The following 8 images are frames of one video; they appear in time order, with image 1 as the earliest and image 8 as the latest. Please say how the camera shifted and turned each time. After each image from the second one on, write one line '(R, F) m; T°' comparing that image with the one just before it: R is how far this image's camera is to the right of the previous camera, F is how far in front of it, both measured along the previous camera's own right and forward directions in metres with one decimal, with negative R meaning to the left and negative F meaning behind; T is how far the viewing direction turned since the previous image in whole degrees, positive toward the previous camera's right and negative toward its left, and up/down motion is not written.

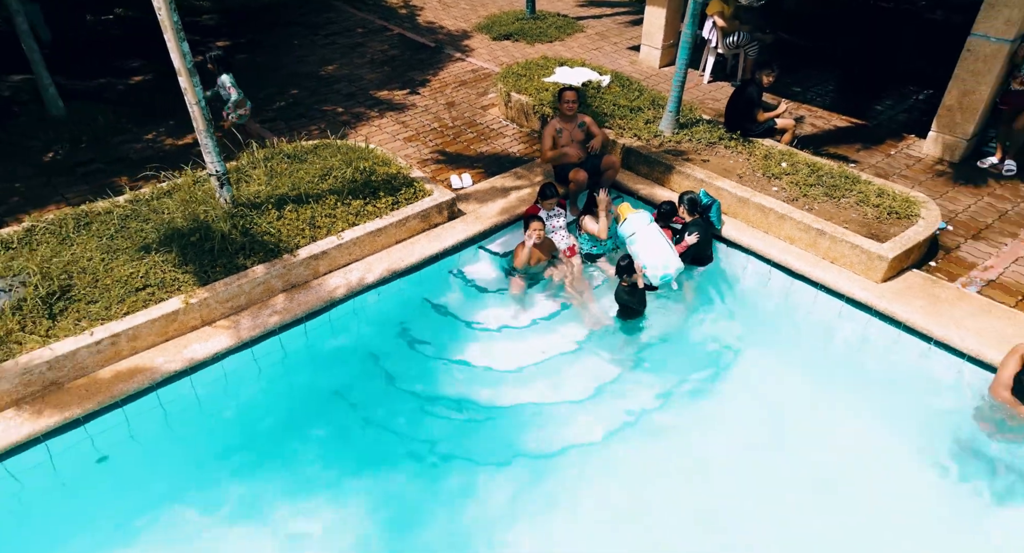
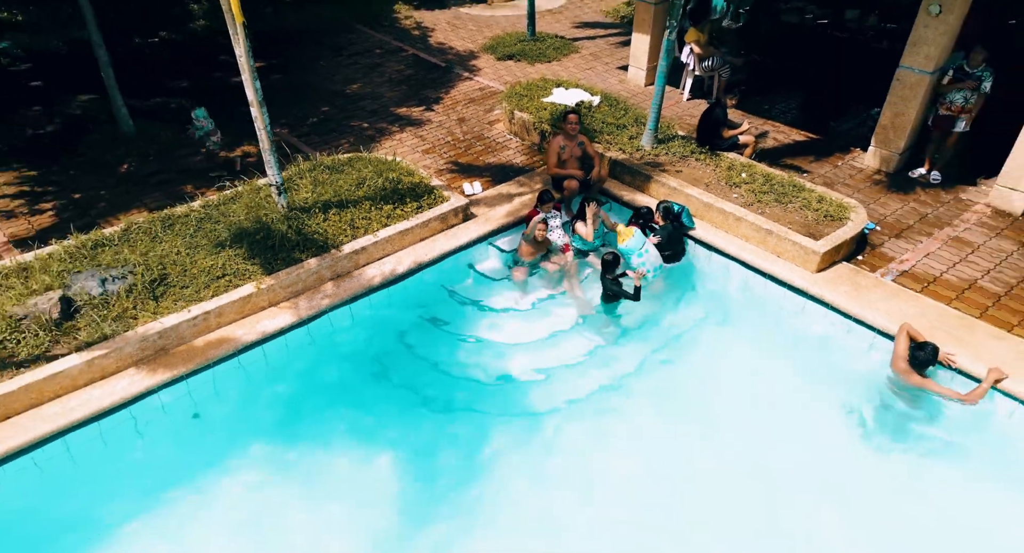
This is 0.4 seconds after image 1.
(-0.1, -1.4) m; 0°
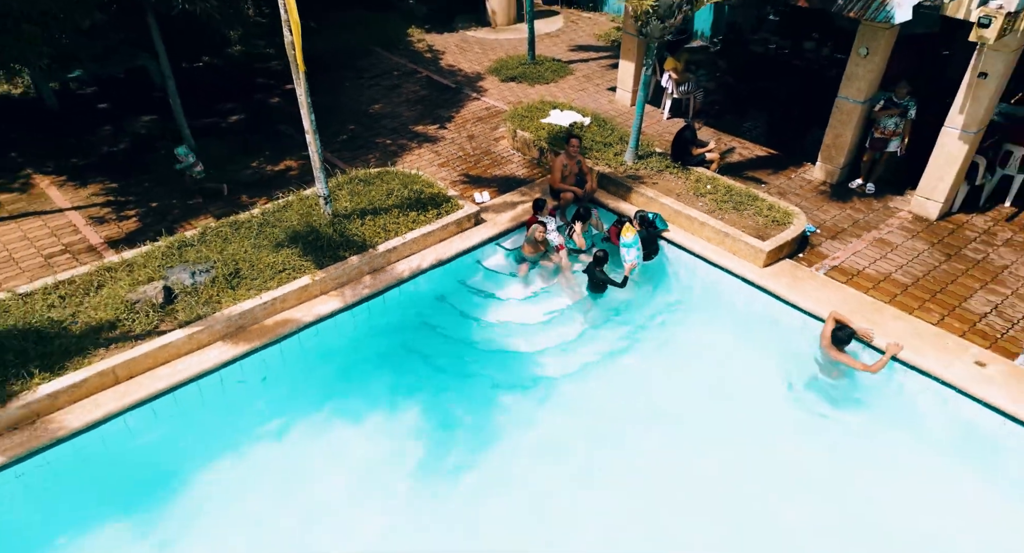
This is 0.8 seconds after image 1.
(-0.1, -1.8) m; 0°
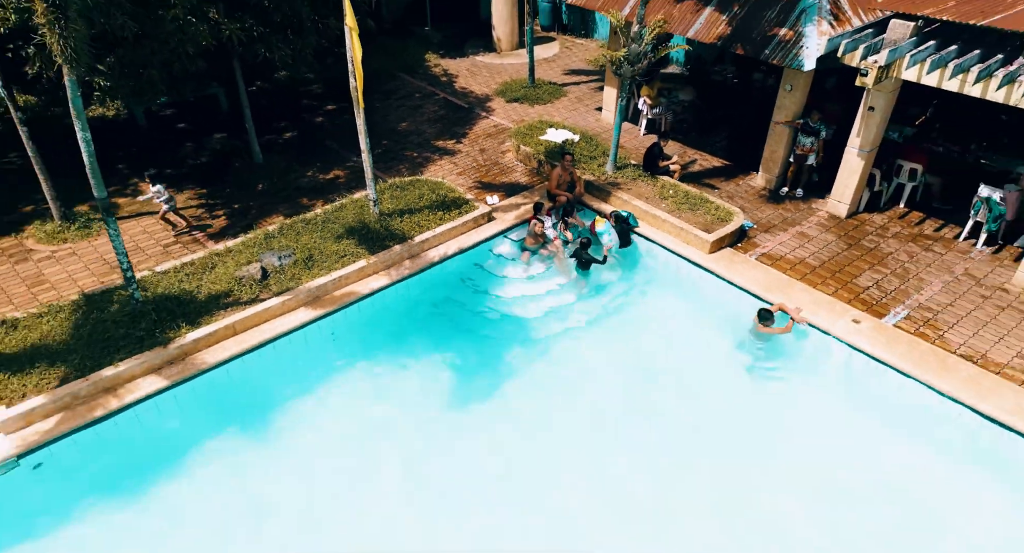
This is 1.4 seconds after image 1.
(-0.1, -2.9) m; 0°
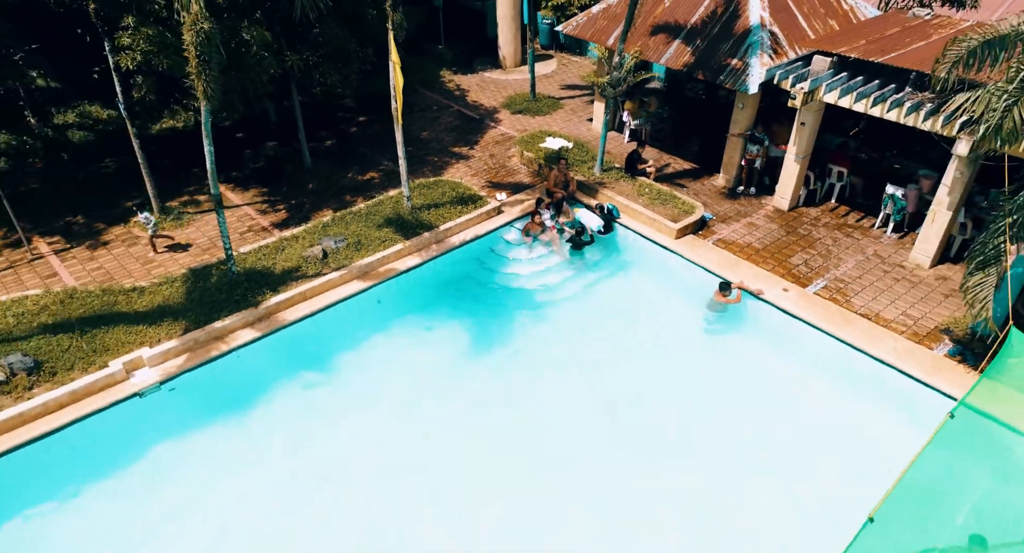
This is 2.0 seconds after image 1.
(-0.2, -3.1) m; 0°
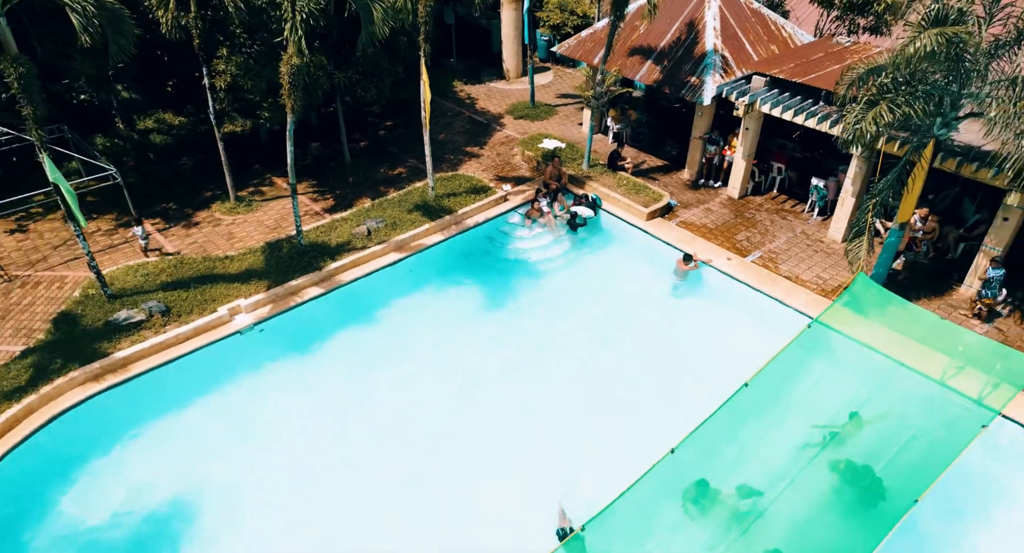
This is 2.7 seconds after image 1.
(-0.1, -3.8) m; 0°
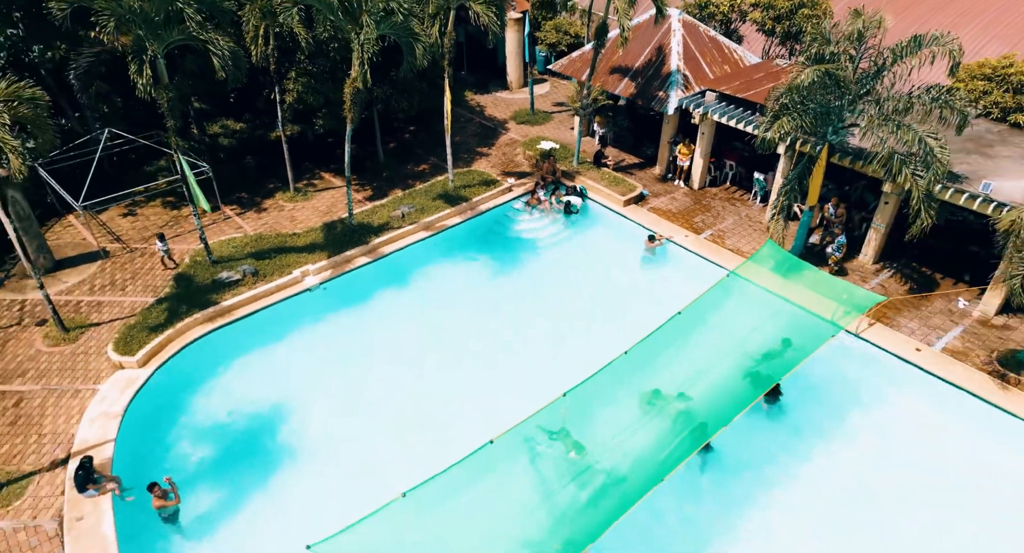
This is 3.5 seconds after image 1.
(-0.2, -4.7) m; 0°
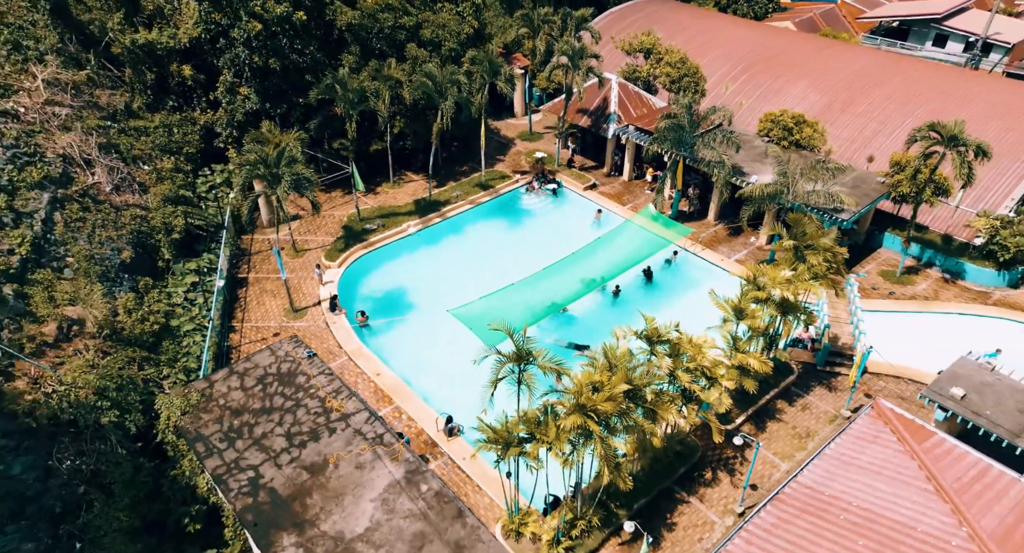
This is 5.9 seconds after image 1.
(-0.5, -17.1) m; 0°
